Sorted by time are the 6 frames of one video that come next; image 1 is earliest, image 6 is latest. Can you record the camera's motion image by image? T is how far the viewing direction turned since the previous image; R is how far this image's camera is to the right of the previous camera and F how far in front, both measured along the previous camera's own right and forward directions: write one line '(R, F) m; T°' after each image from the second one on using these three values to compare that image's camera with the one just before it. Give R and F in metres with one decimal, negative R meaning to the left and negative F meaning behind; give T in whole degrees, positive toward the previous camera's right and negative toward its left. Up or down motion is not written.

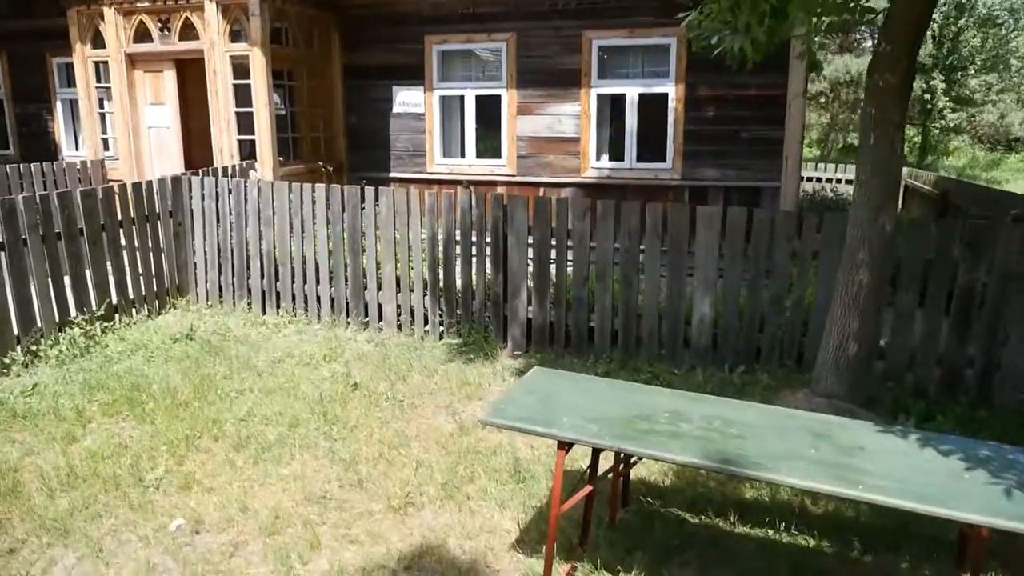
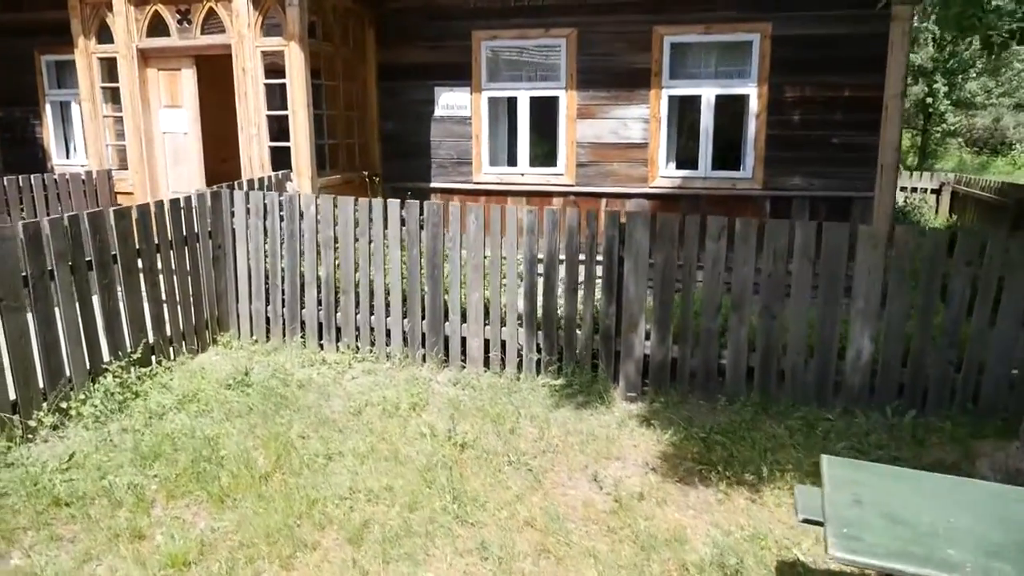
(-0.9, +0.8) m; +3°
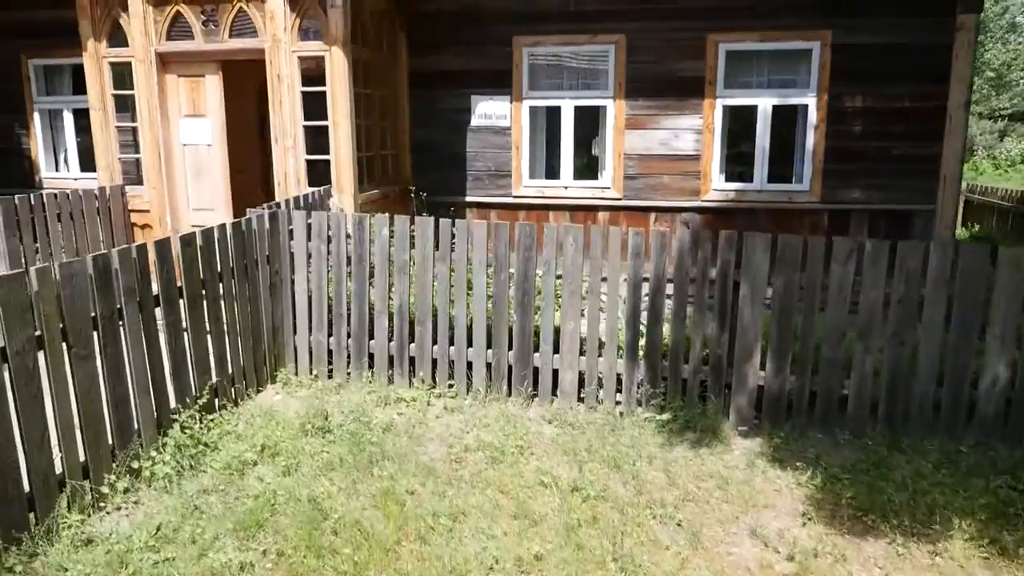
(-0.9, +0.5) m; +4°
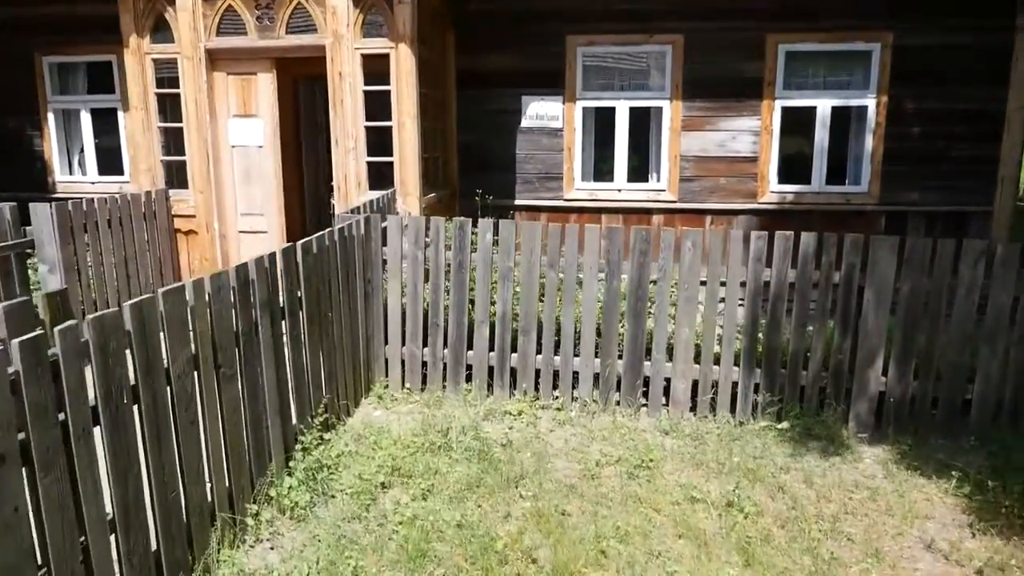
(-0.9, +0.2) m; +3°
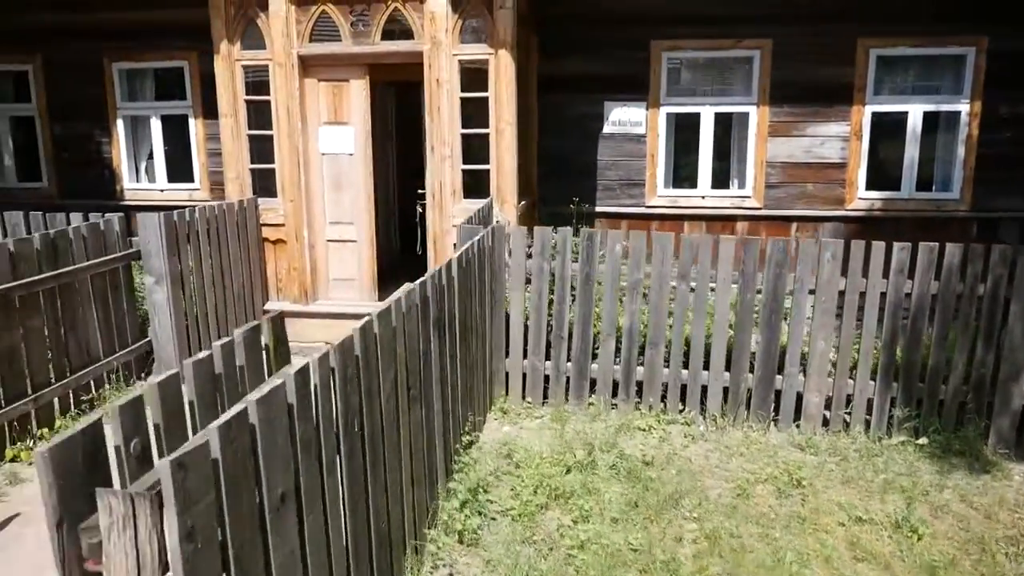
(-0.7, +0.1) m; 0°
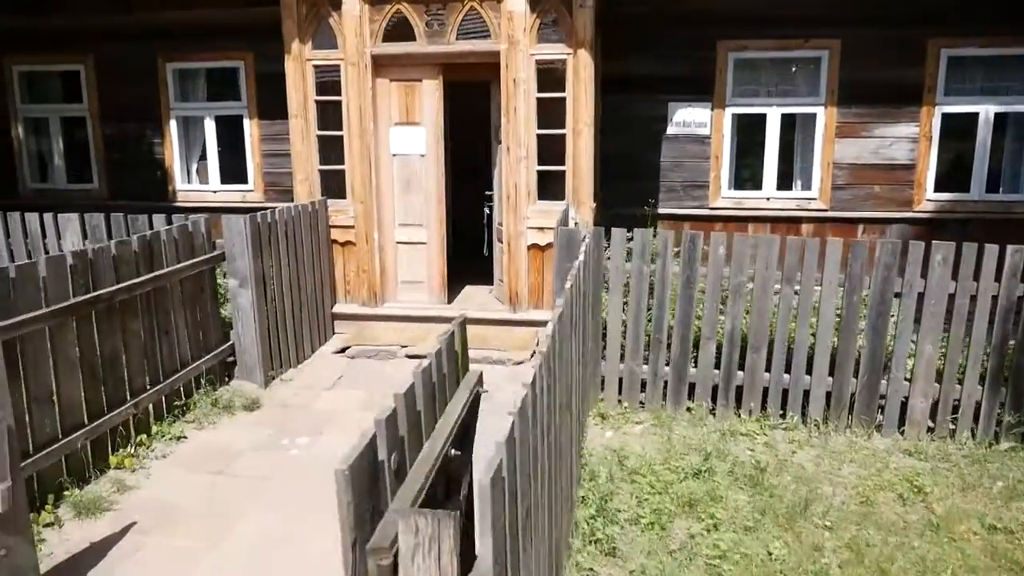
(-0.6, +0.1) m; 0°
